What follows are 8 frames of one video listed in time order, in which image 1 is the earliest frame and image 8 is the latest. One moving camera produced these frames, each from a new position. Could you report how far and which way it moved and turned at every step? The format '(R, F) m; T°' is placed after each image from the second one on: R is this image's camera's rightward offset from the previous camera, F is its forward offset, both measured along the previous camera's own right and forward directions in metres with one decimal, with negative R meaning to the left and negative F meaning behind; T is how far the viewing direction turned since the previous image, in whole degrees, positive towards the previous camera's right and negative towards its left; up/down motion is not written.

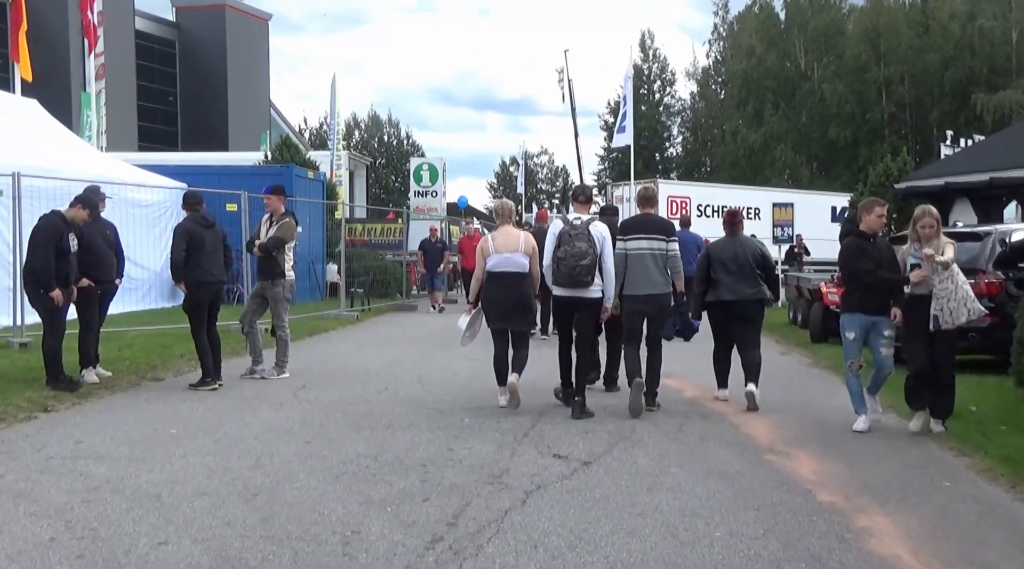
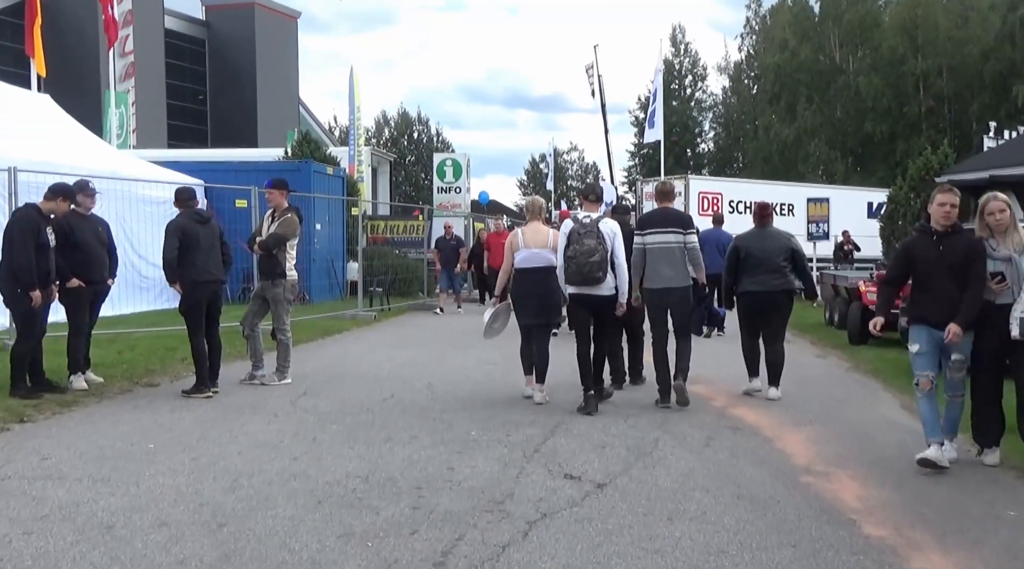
(+0.1, +0.6) m; -2°
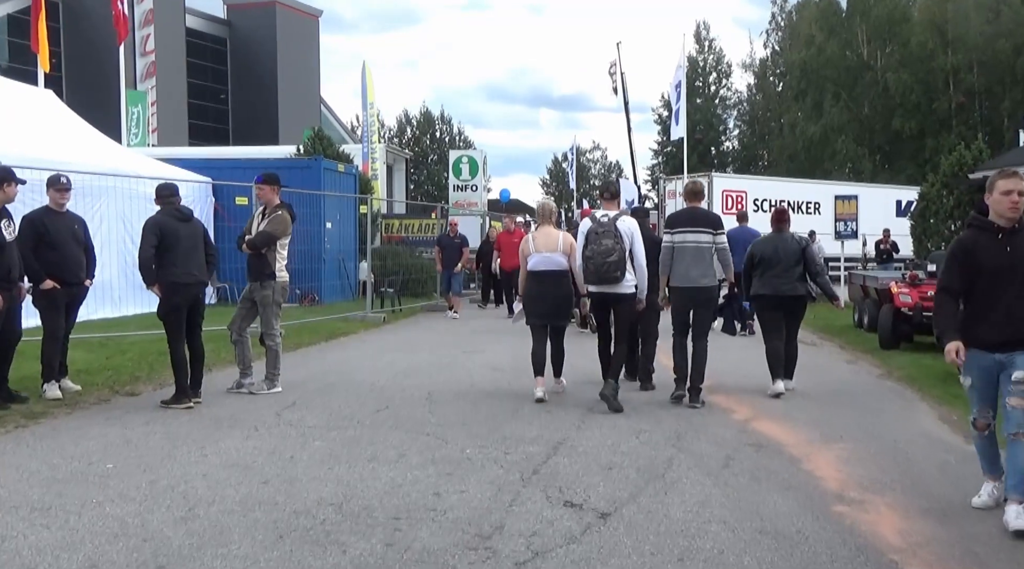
(+0.2, +0.6) m; -1°
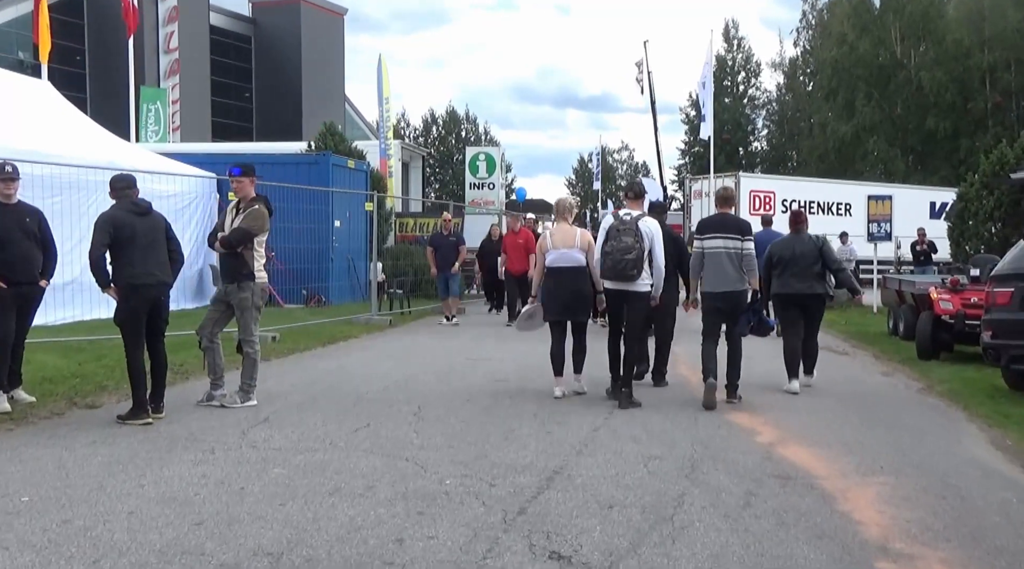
(+0.2, +0.9) m; -1°
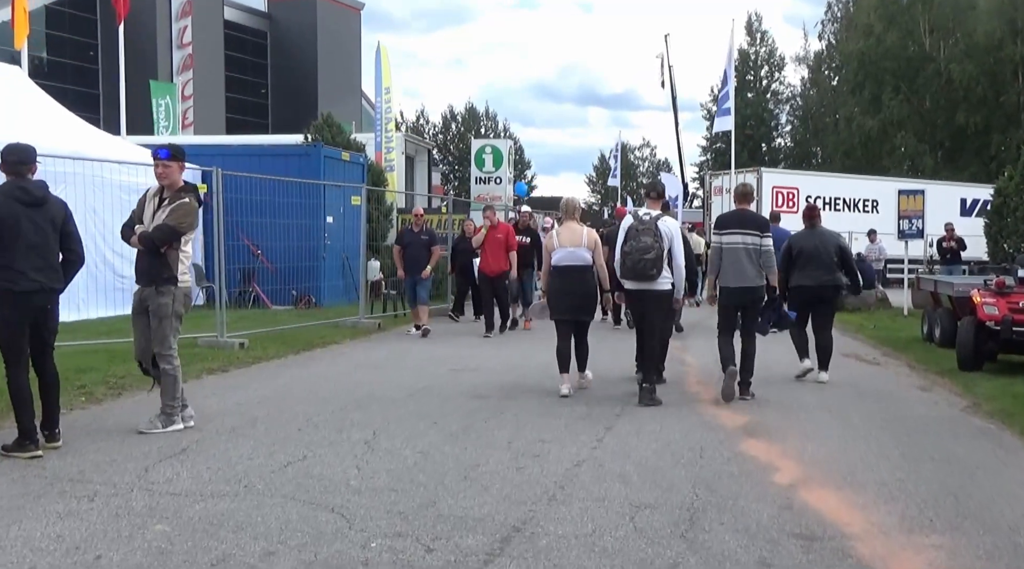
(+0.3, +1.2) m; -1°
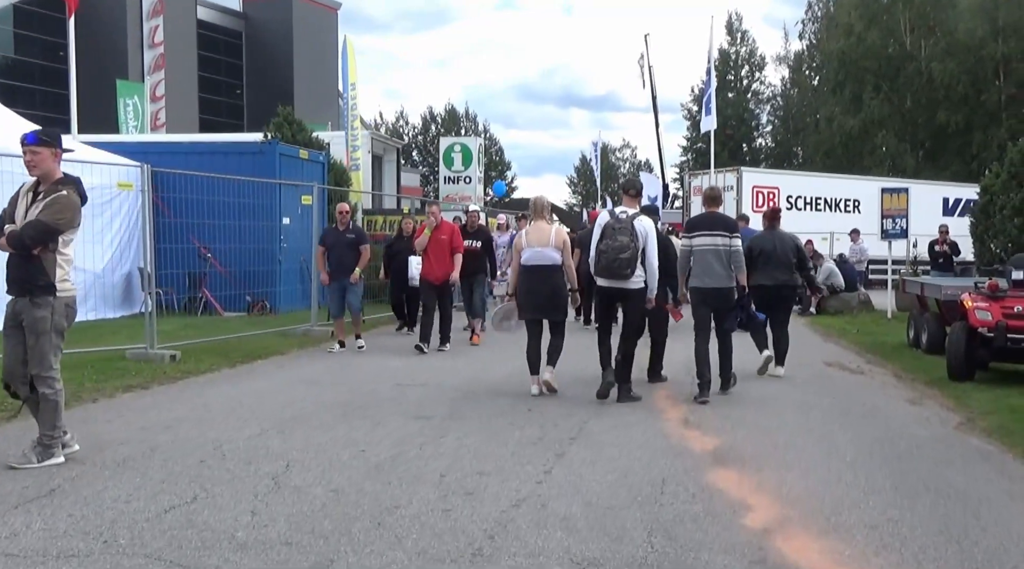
(+0.3, +0.9) m; +1°
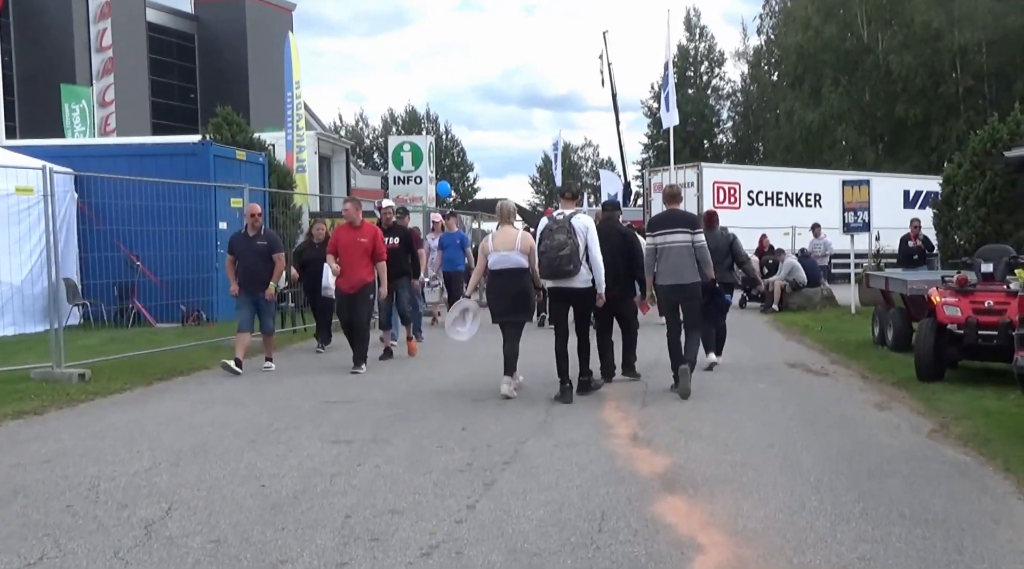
(+0.3, +0.8) m; +2°
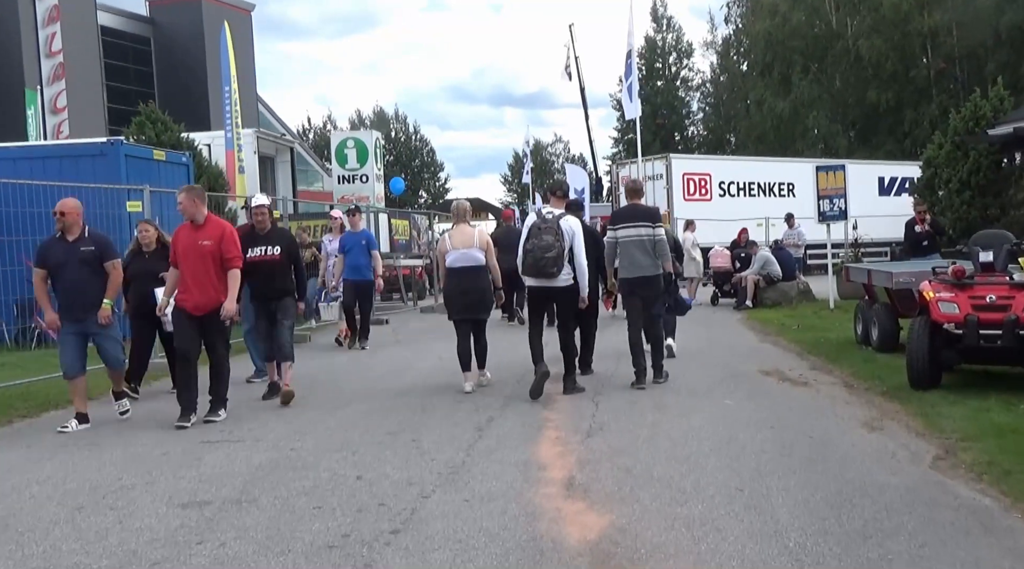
(+0.4, +1.4) m; +1°
